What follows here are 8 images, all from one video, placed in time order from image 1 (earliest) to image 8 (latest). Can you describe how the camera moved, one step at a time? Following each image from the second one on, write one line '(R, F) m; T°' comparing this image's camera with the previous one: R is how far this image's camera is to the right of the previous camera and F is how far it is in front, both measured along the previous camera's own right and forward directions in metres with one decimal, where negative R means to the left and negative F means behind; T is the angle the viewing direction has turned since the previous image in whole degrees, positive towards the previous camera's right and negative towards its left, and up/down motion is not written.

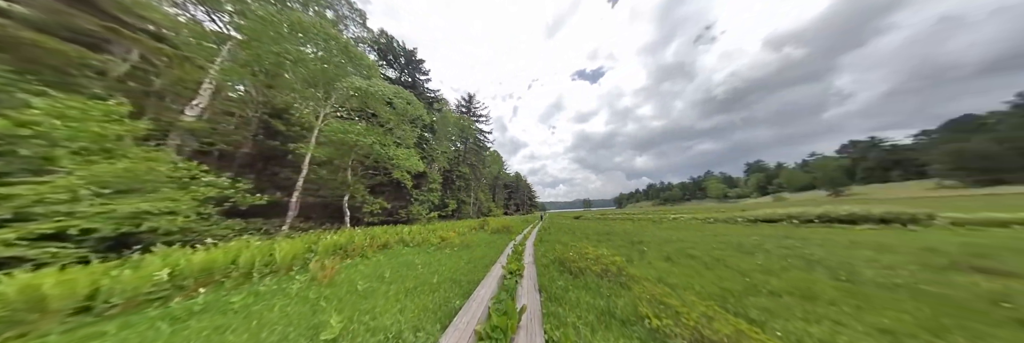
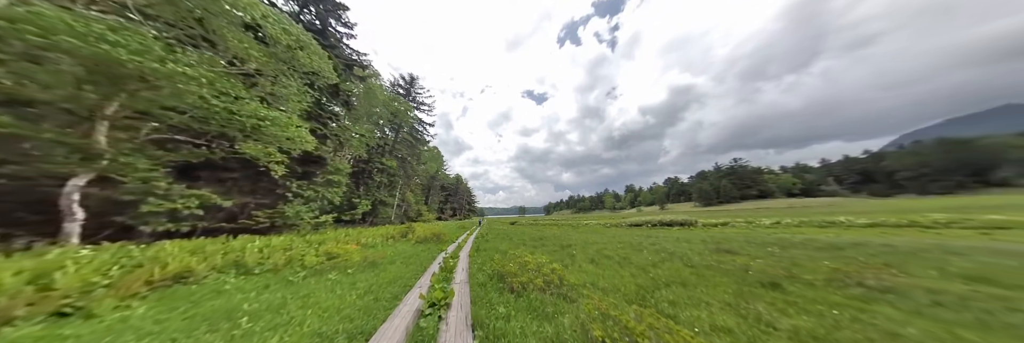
(+0.1, +1.7) m; +18°
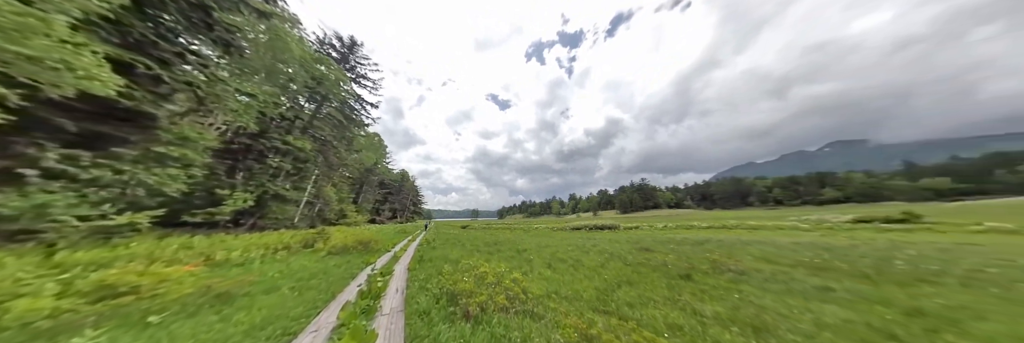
(-0.4, +1.6) m; +14°
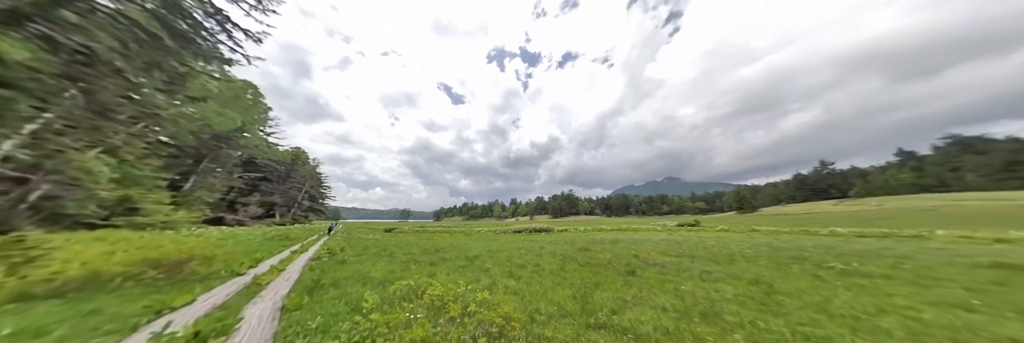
(-1.5, +2.7) m; +19°
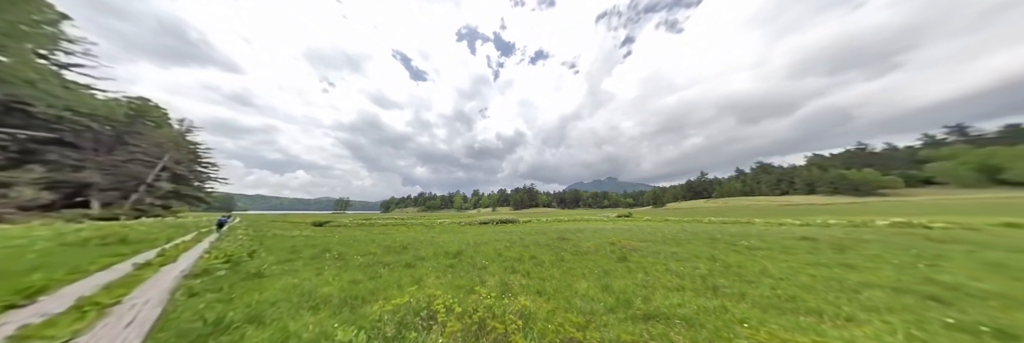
(-3.0, +2.3) m; +14°
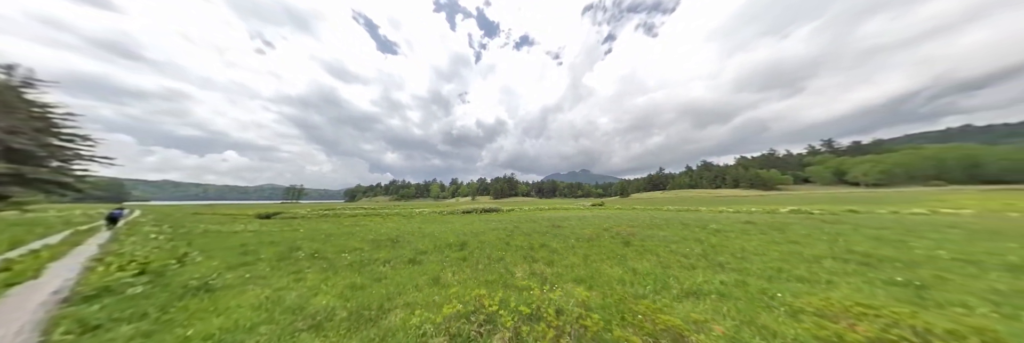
(-2.6, +1.3) m; +8°
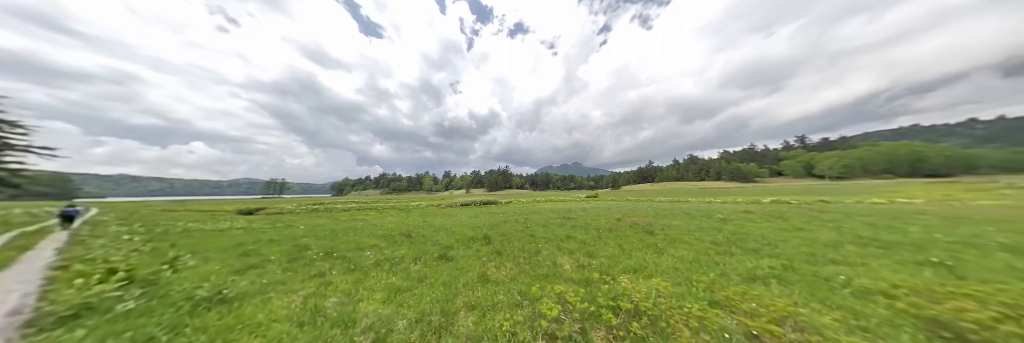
(-2.4, +0.8) m; +3°
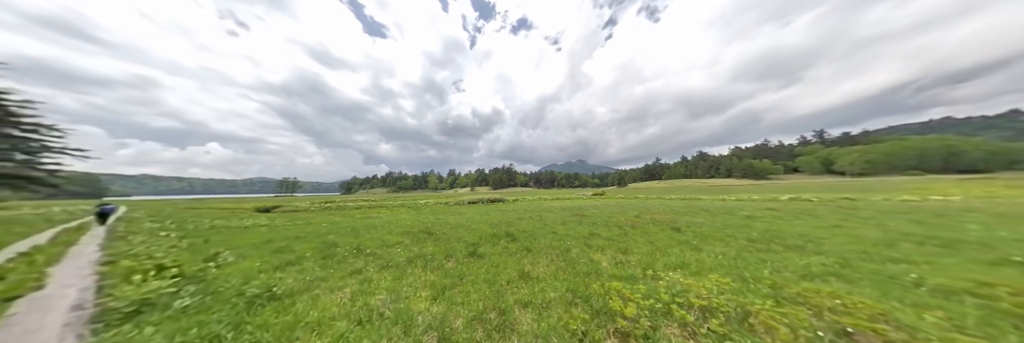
(-1.3, +0.3) m; -1°
